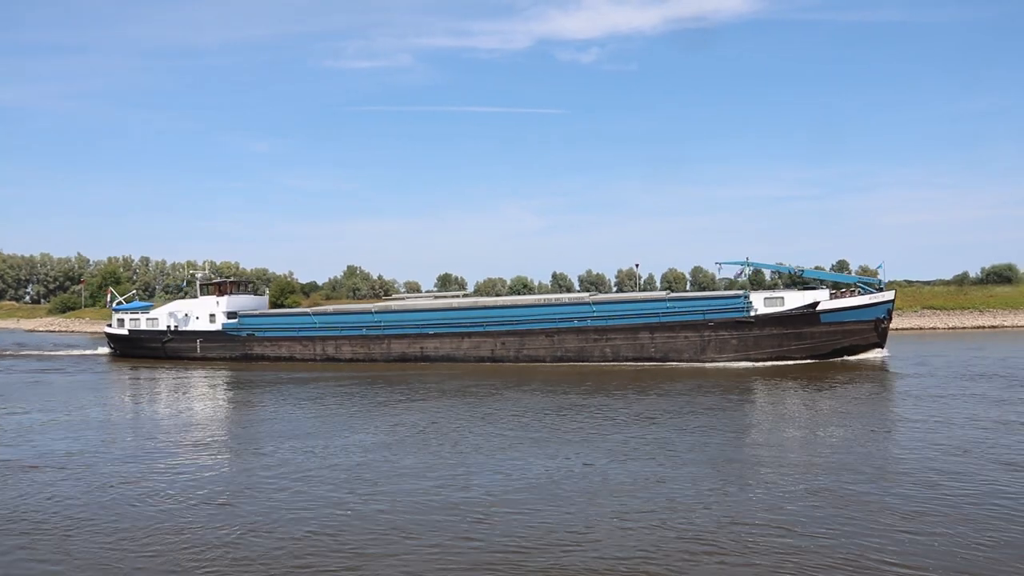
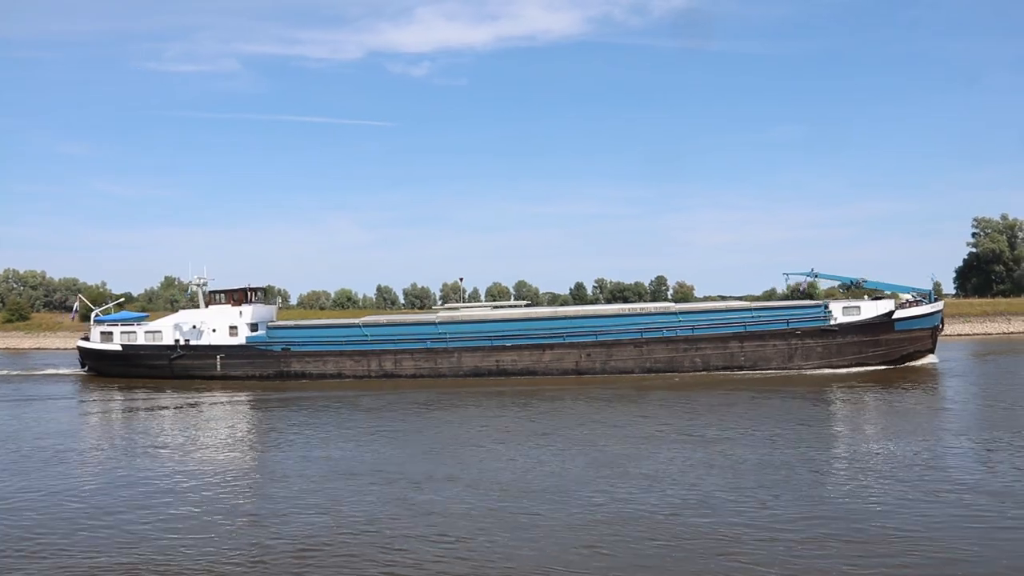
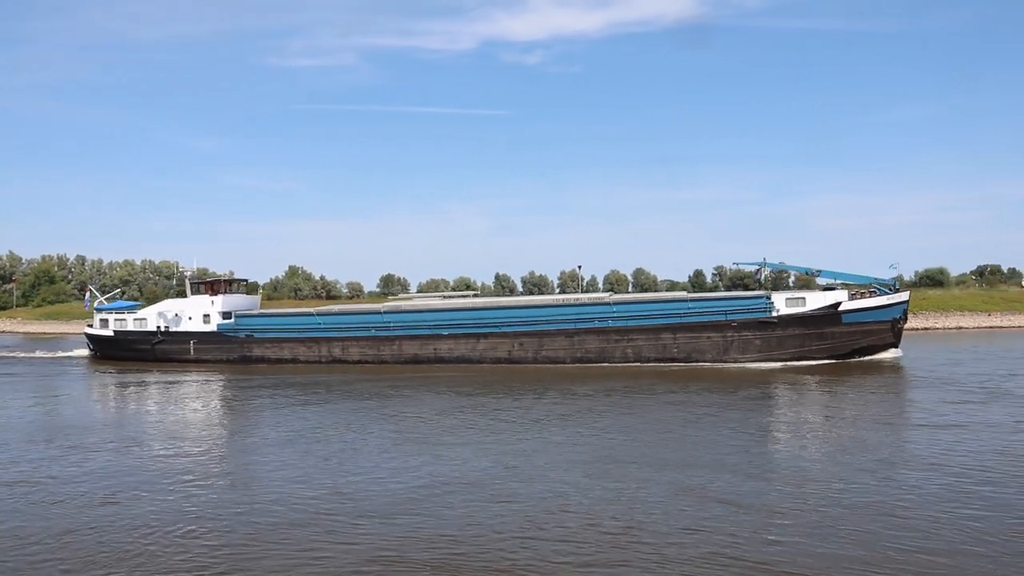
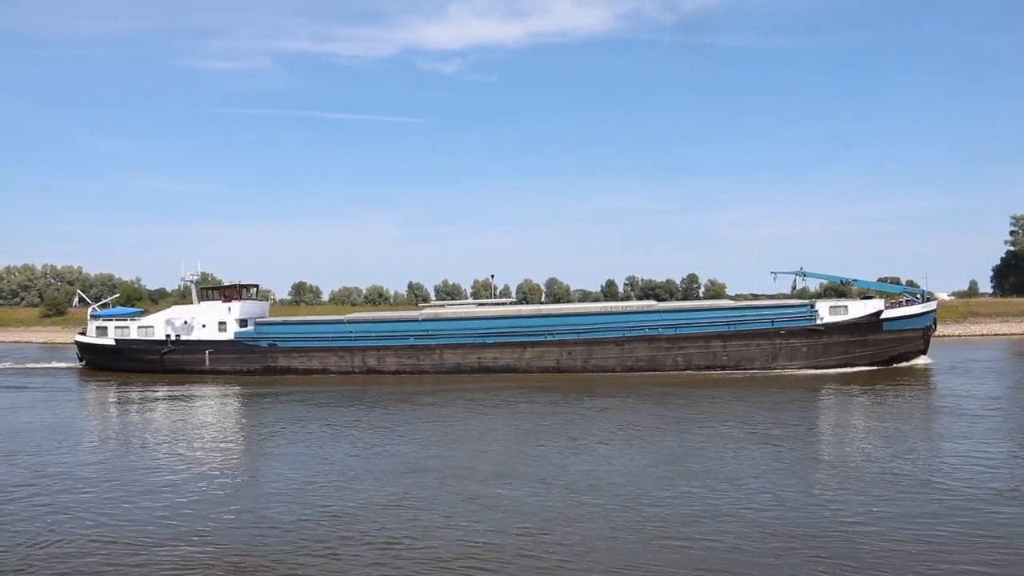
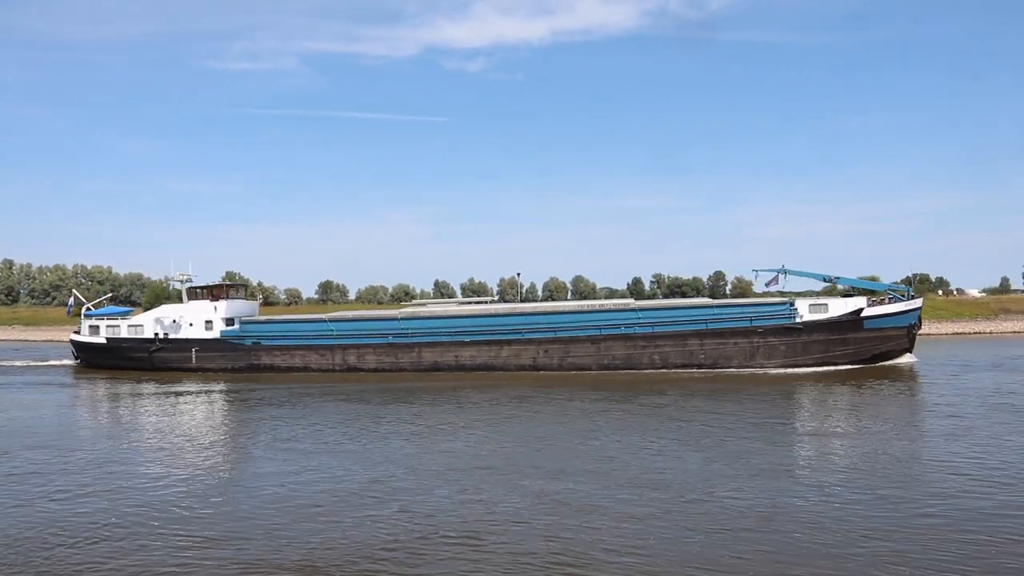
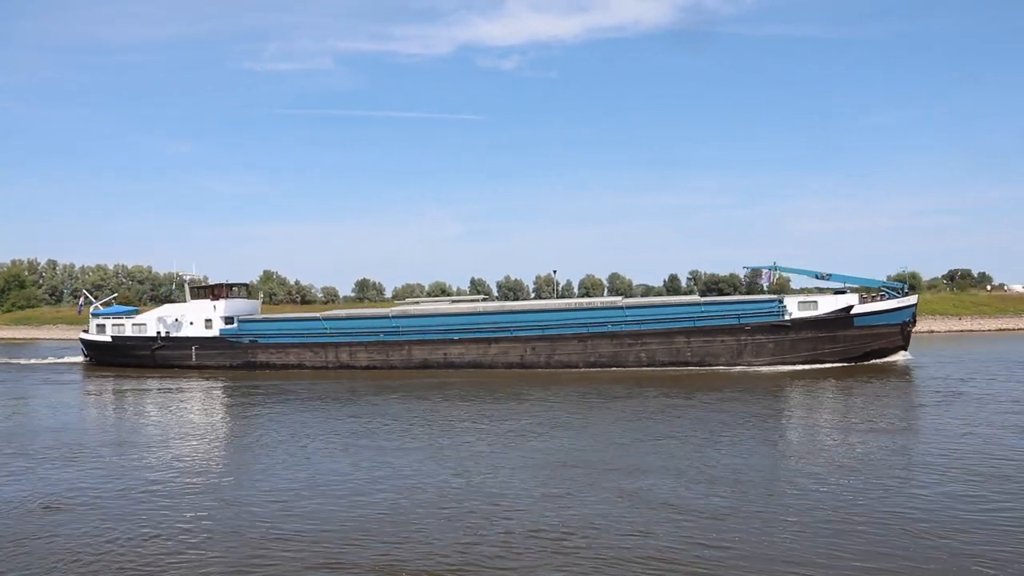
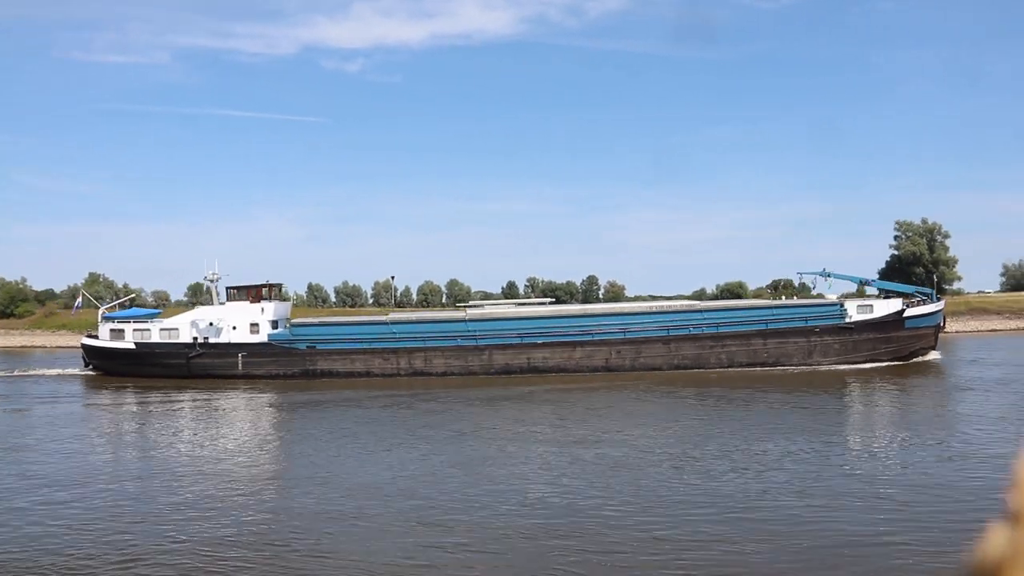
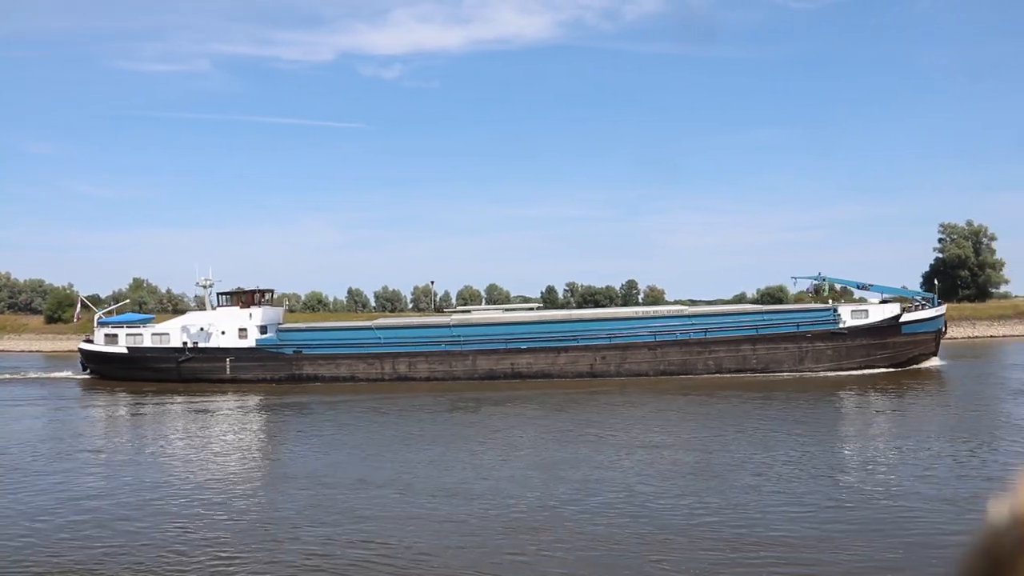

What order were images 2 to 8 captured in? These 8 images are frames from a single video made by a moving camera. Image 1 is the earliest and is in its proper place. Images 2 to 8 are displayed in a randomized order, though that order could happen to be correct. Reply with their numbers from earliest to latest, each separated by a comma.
3, 6, 5, 4, 2, 8, 7
